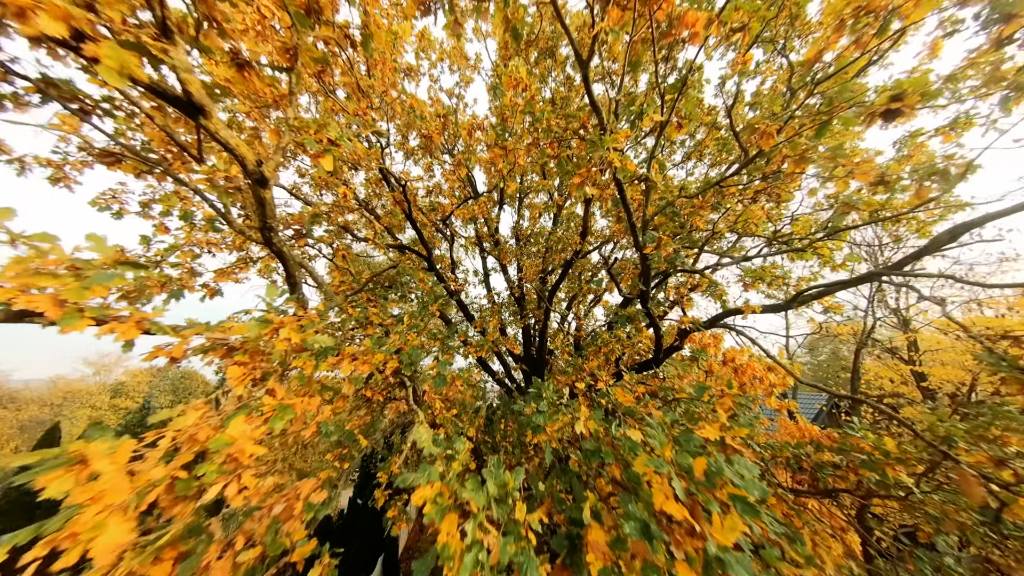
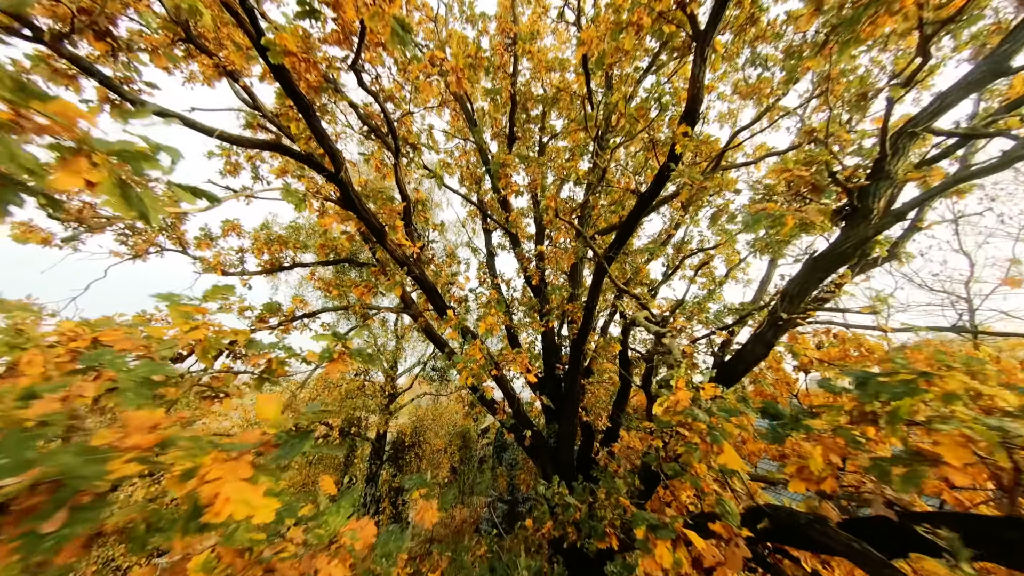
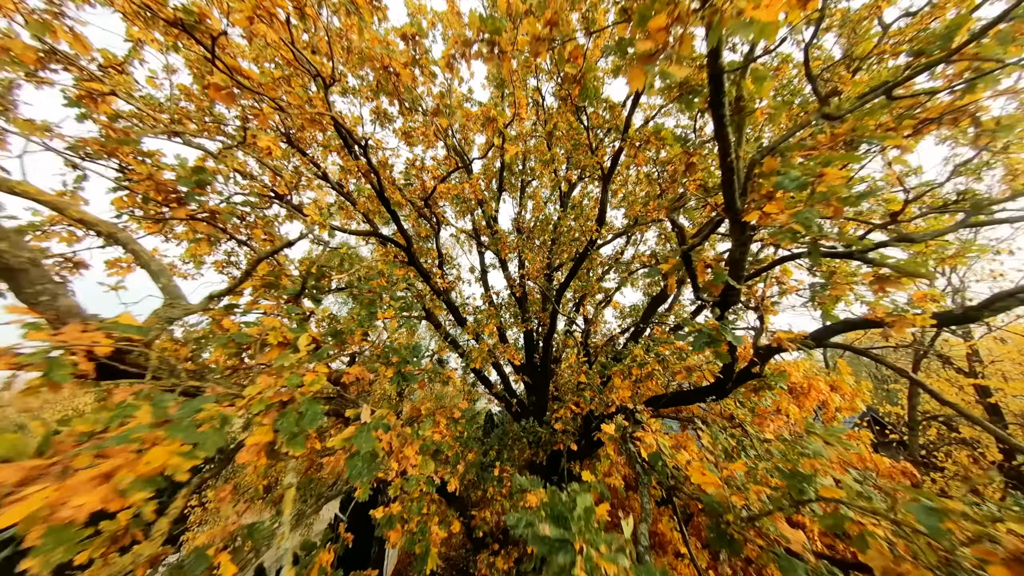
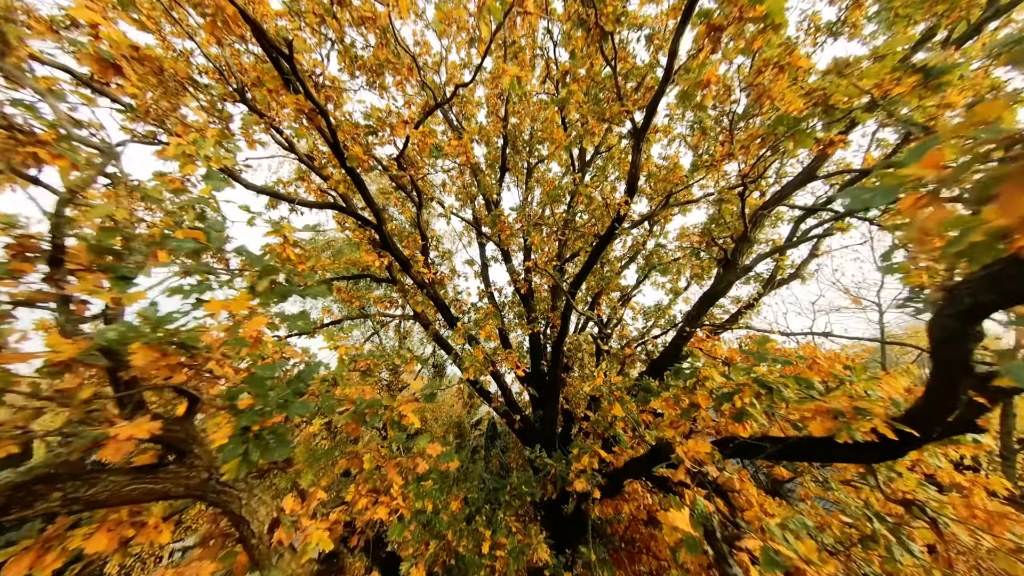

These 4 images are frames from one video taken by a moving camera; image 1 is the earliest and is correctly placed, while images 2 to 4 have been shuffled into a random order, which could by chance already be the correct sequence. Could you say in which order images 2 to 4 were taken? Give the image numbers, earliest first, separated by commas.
3, 4, 2
